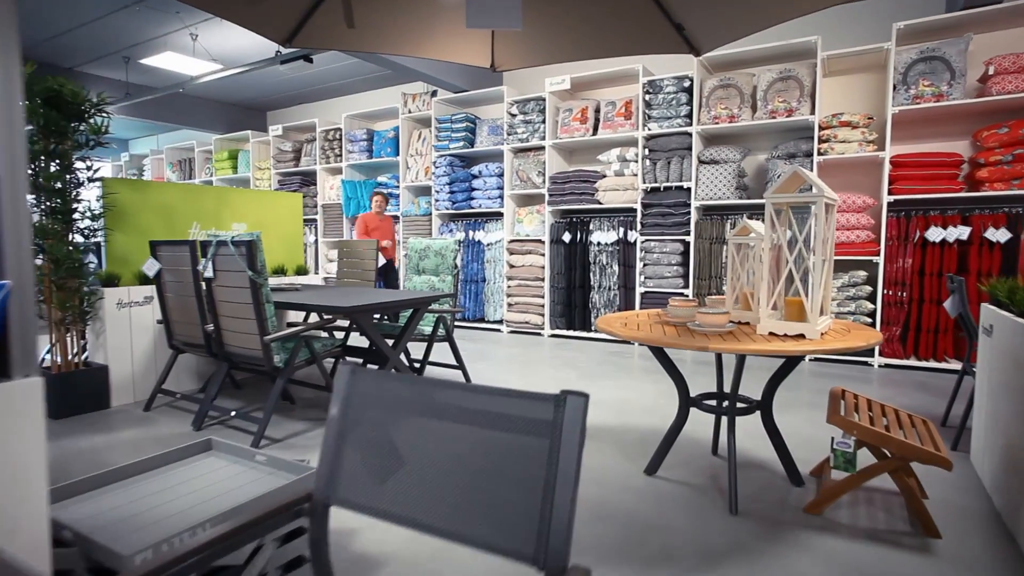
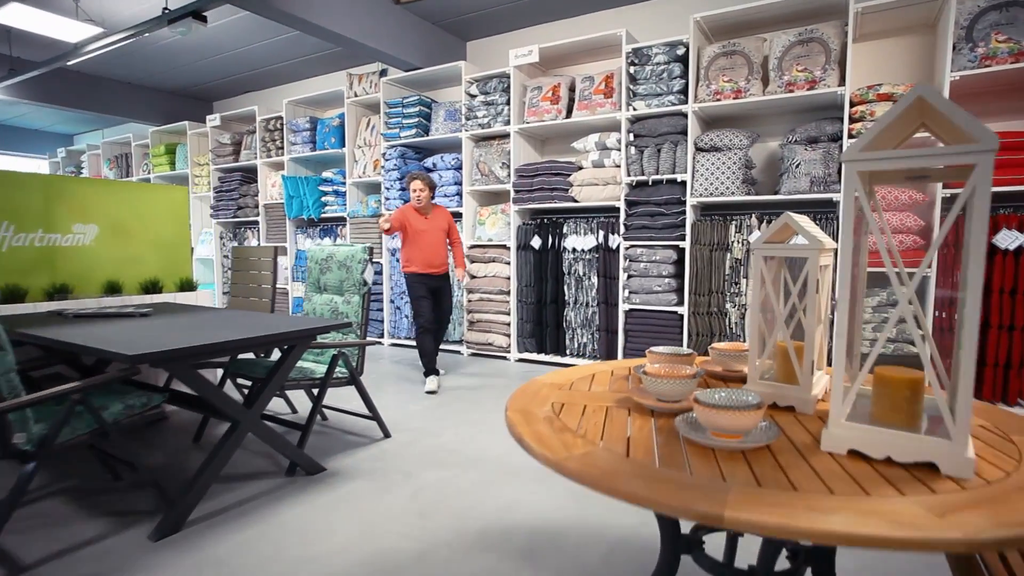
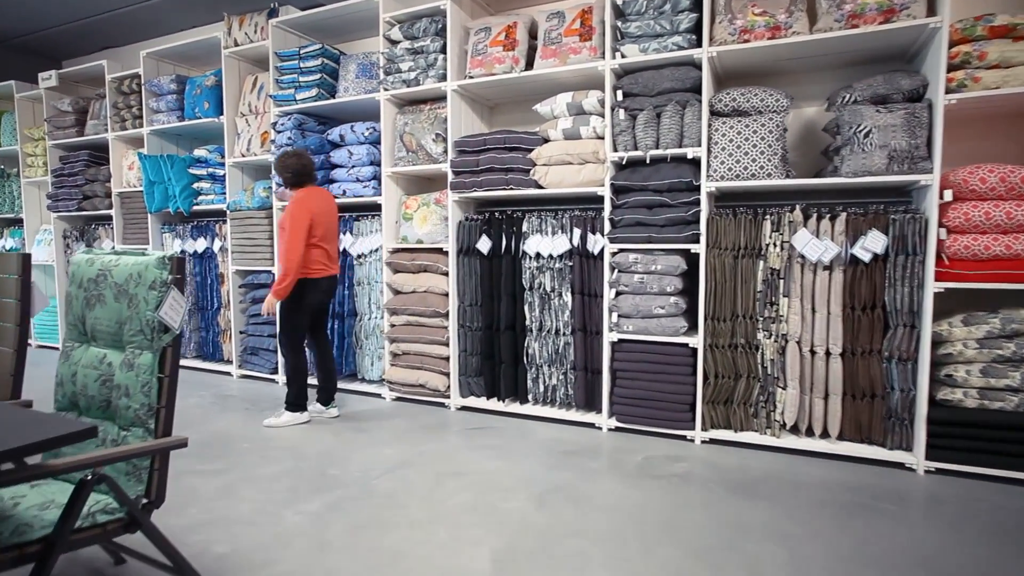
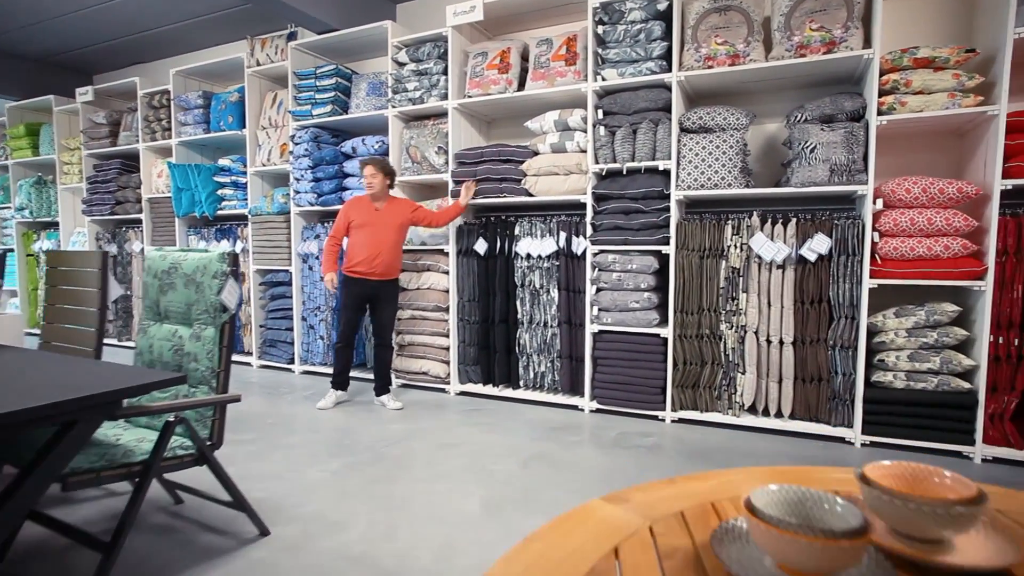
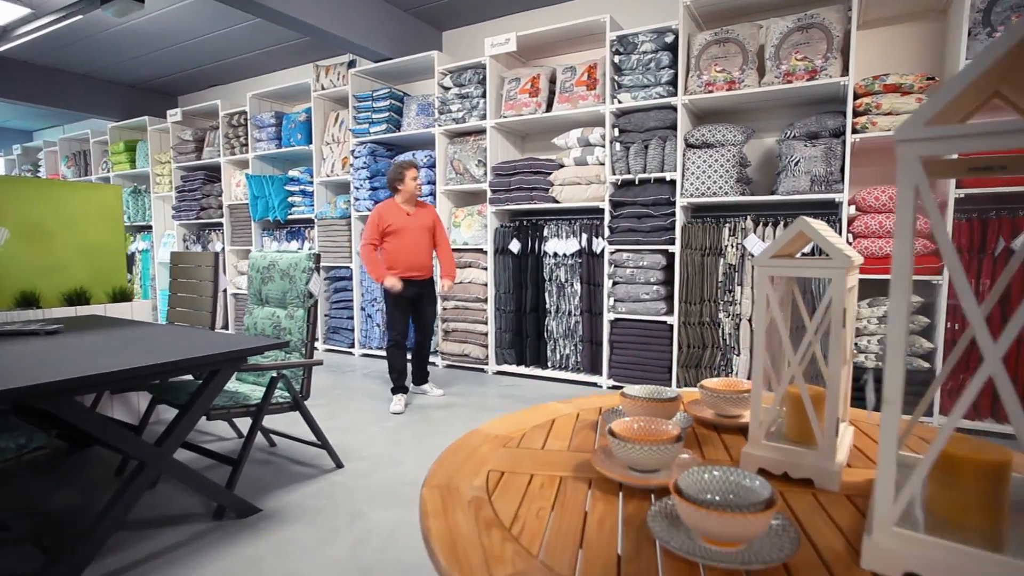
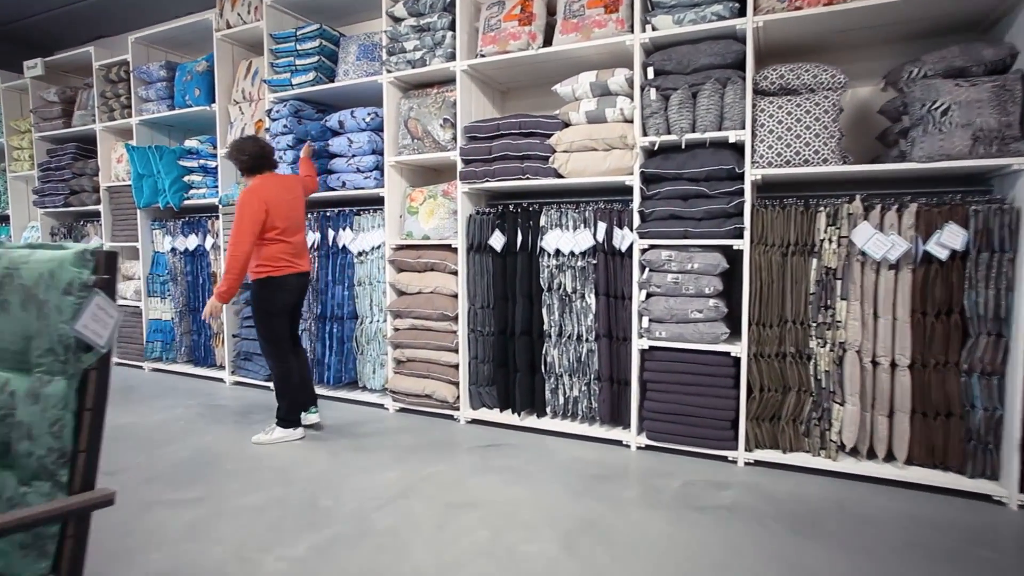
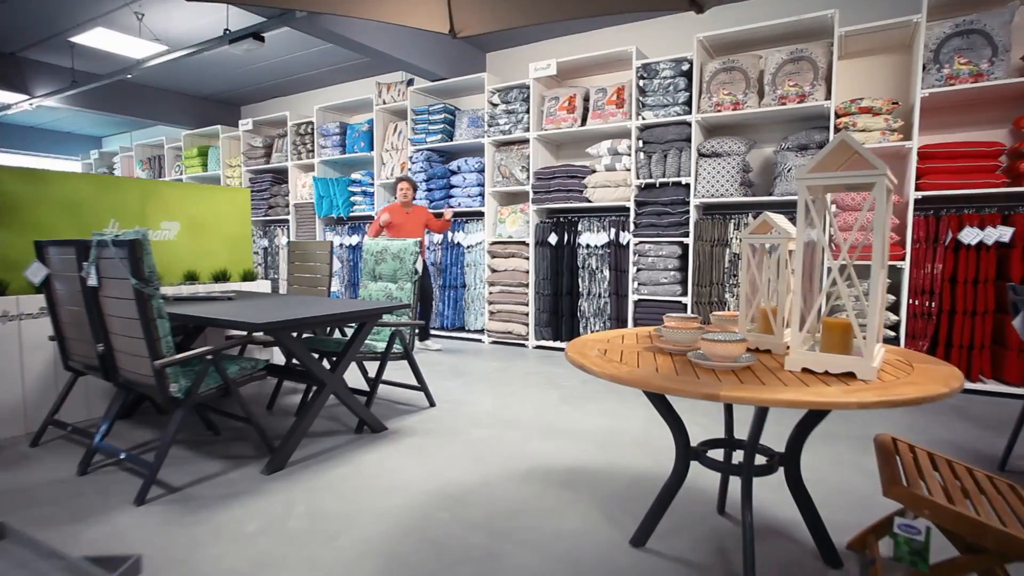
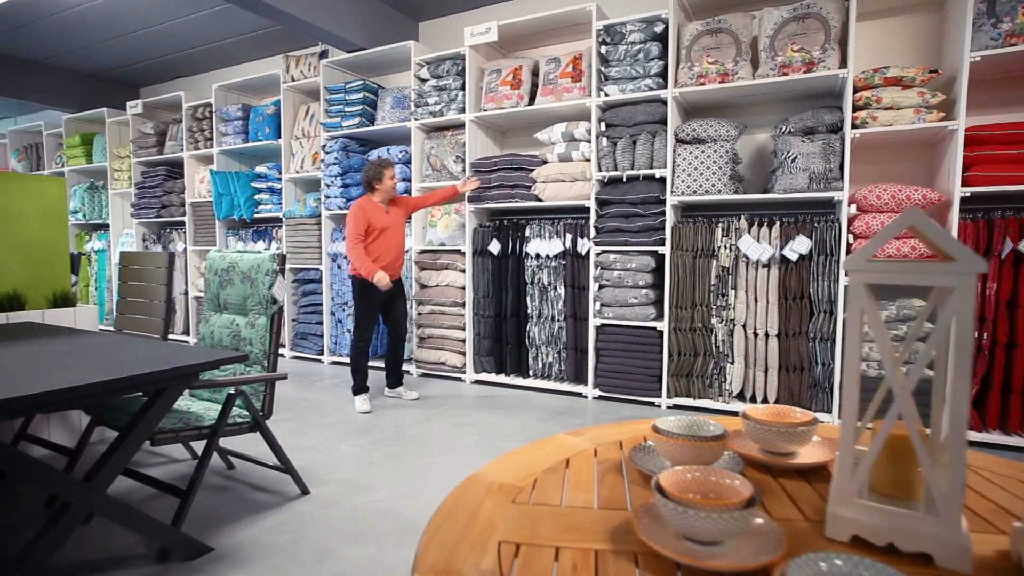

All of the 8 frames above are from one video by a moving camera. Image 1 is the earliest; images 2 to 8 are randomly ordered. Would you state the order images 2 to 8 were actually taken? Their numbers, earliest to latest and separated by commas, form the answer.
7, 2, 5, 8, 4, 3, 6
